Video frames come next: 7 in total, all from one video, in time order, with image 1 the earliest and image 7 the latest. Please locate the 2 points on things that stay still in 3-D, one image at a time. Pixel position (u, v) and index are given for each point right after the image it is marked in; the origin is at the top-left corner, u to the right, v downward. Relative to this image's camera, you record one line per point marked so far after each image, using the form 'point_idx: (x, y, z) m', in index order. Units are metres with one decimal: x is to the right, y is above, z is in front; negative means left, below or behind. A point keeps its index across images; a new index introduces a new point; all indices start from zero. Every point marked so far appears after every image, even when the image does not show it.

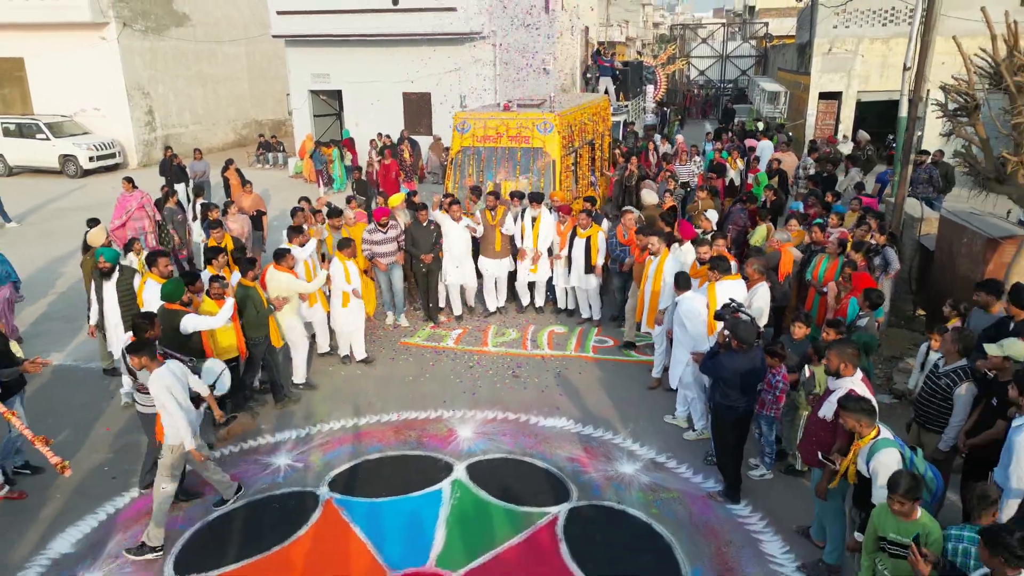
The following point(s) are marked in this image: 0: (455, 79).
0: (-1.3, +4.7, +16.8) m
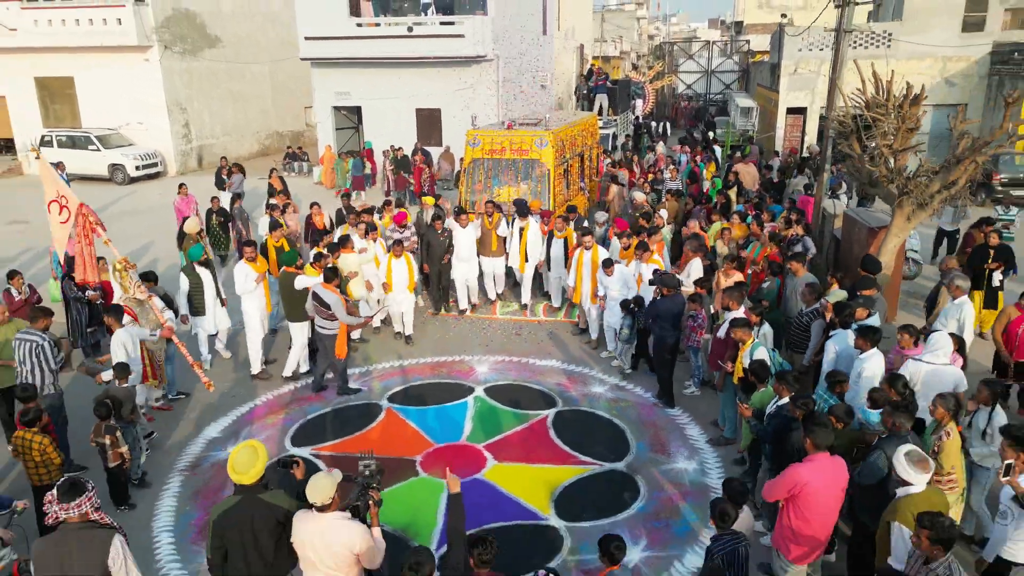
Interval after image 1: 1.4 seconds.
0: (-1.2, +4.9, +18.9) m
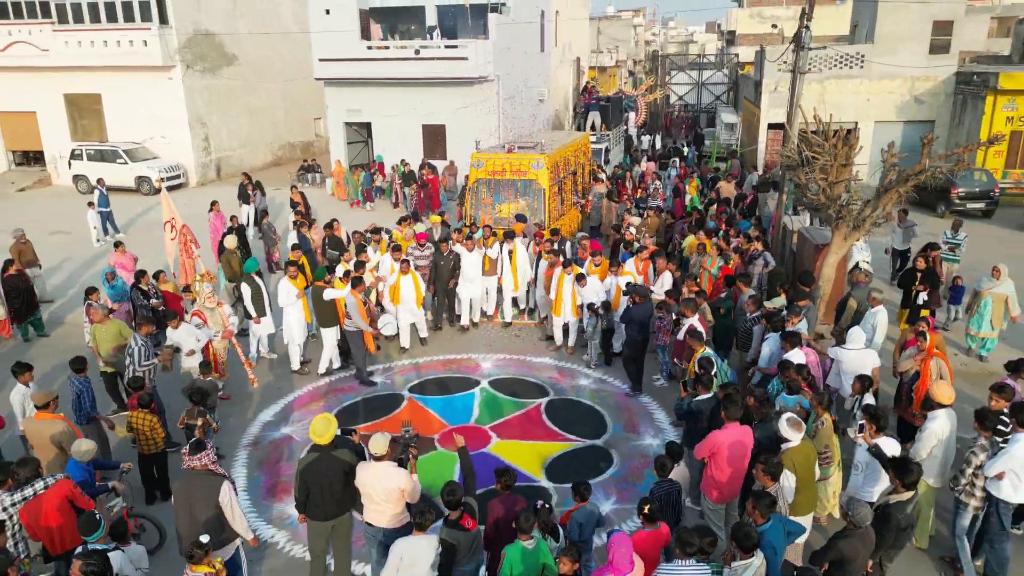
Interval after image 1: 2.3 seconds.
0: (-1.2, +4.8, +20.3) m
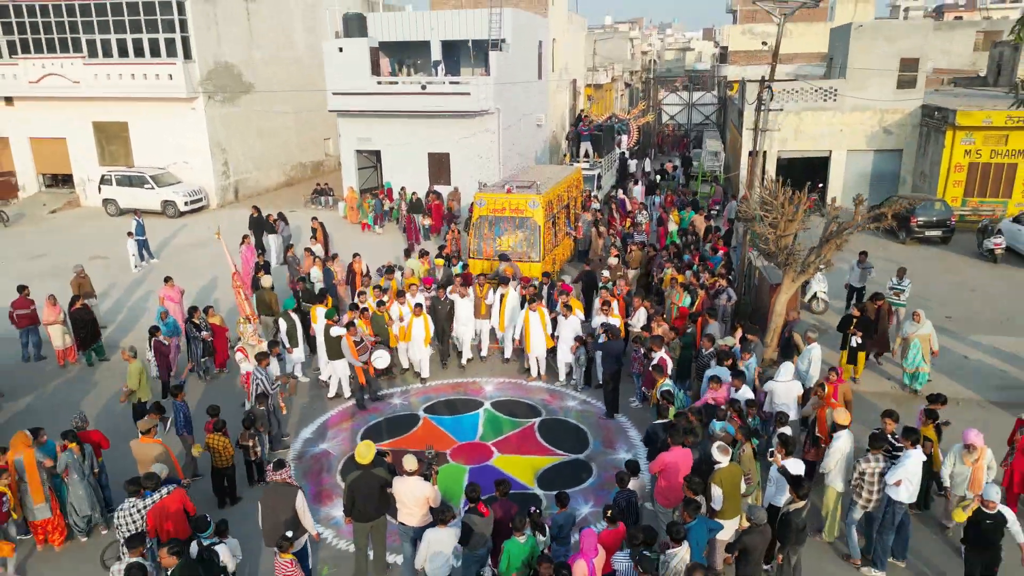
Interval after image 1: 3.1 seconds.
0: (-1.3, +4.3, +21.9) m
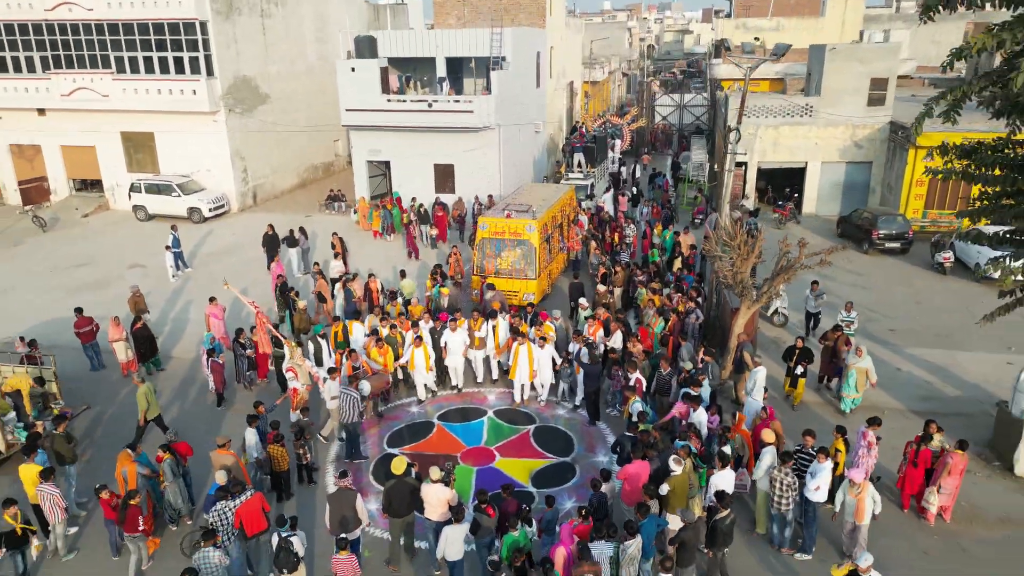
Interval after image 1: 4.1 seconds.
0: (-1.3, +4.2, +23.7) m
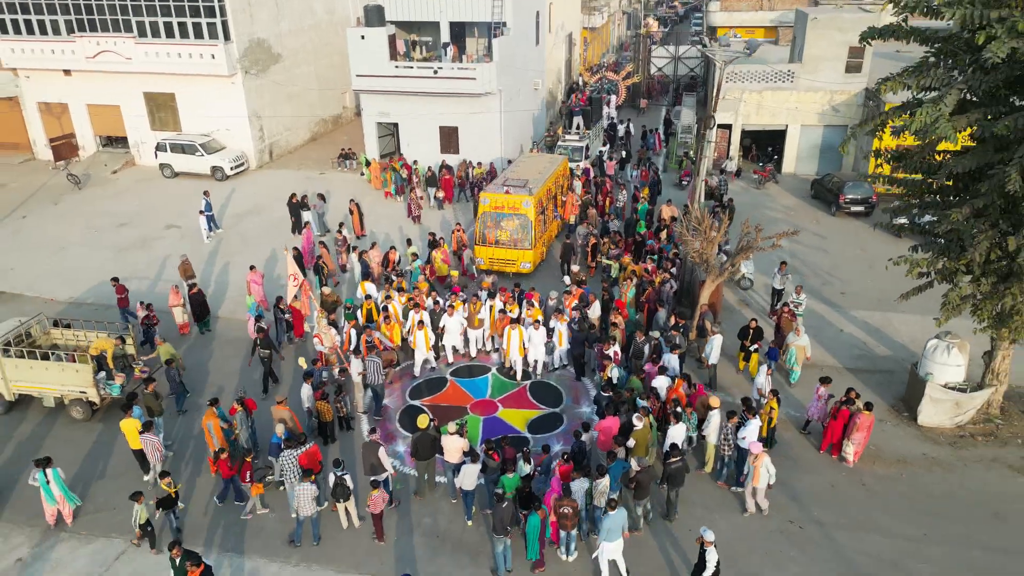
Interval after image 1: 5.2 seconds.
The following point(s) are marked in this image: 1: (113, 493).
0: (-1.3, +5.8, +25.4) m
1: (-6.4, -3.3, +11.9) m
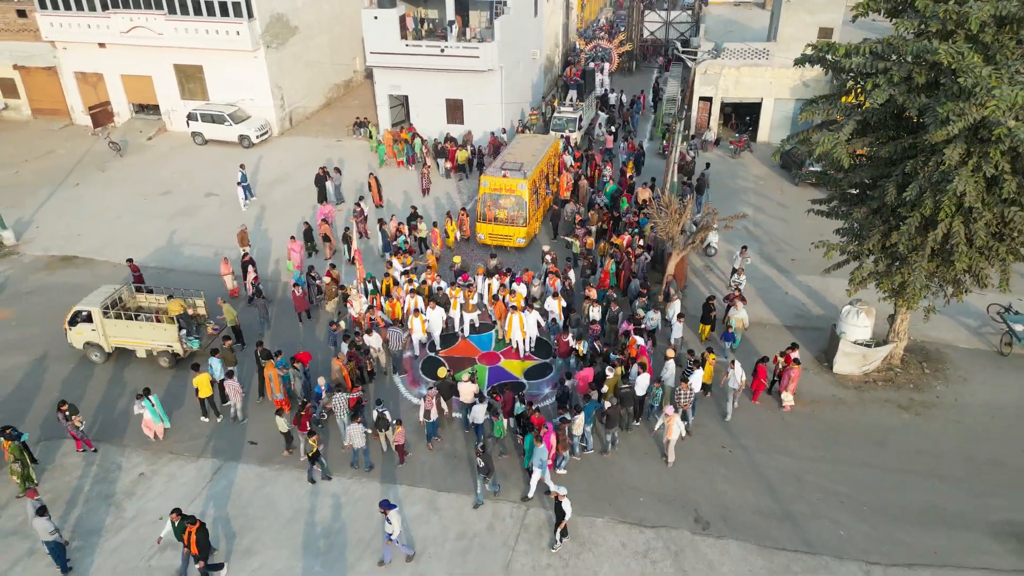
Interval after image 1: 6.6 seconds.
0: (-1.3, +7.4, +28.0) m
1: (-6.4, -2.8, +15.3) m
